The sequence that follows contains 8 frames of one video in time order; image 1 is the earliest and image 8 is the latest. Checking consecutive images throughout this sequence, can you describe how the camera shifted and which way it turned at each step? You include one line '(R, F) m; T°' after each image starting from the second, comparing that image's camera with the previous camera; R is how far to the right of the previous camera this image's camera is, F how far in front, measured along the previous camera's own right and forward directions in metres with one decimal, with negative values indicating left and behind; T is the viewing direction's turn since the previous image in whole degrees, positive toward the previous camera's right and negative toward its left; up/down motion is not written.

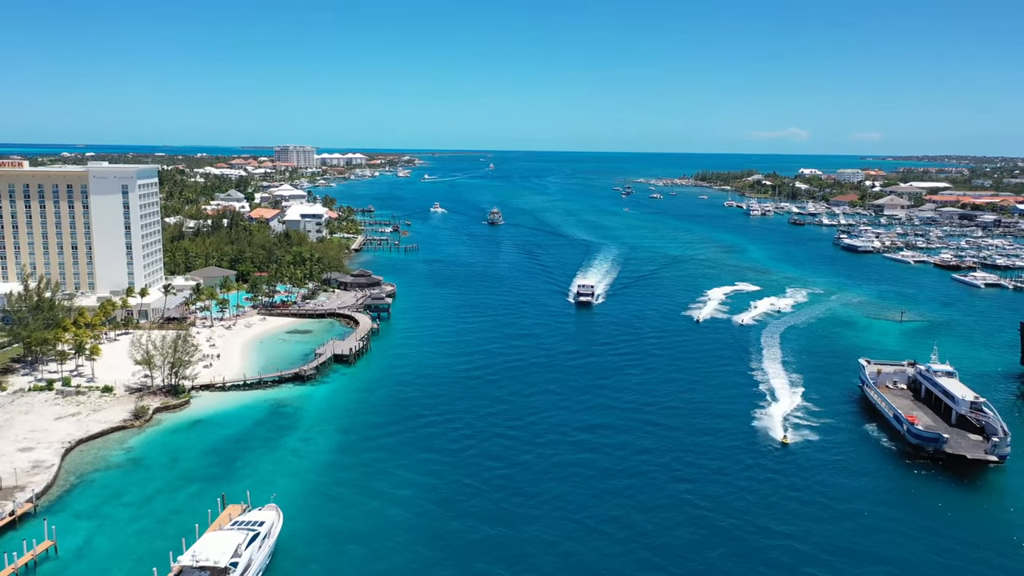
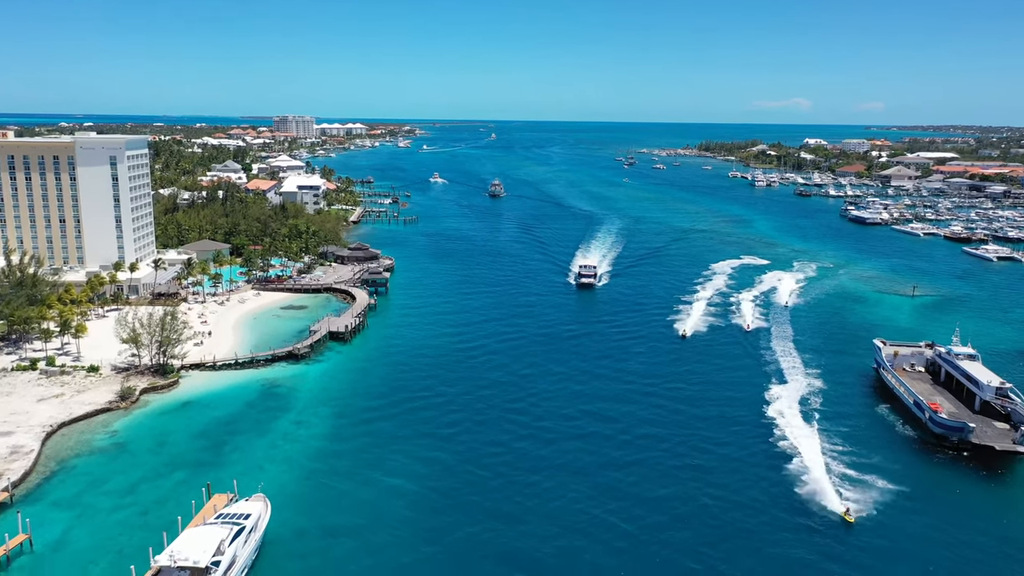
(0.0, +2.7) m; 0°
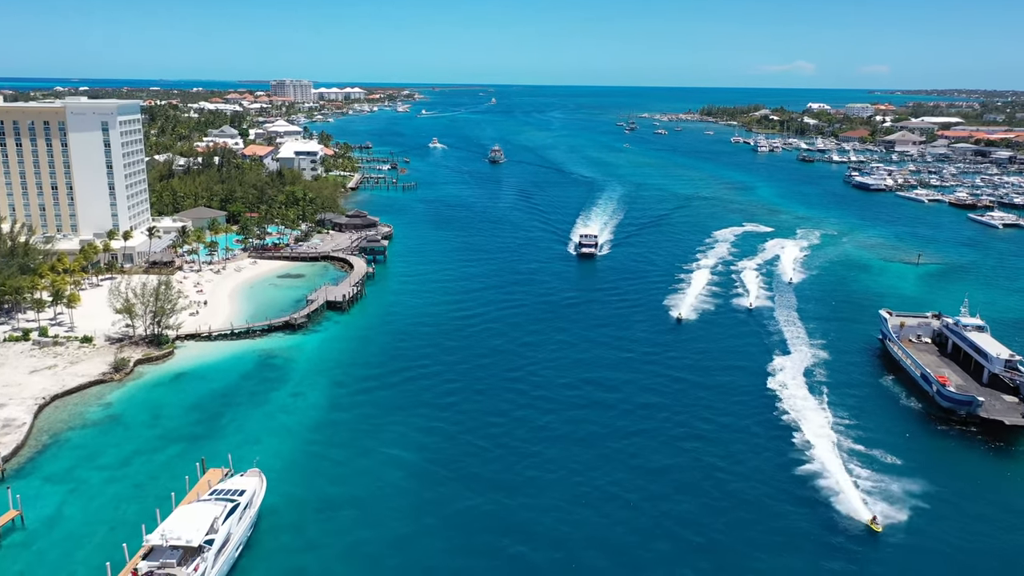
(0.0, +1.2) m; 0°
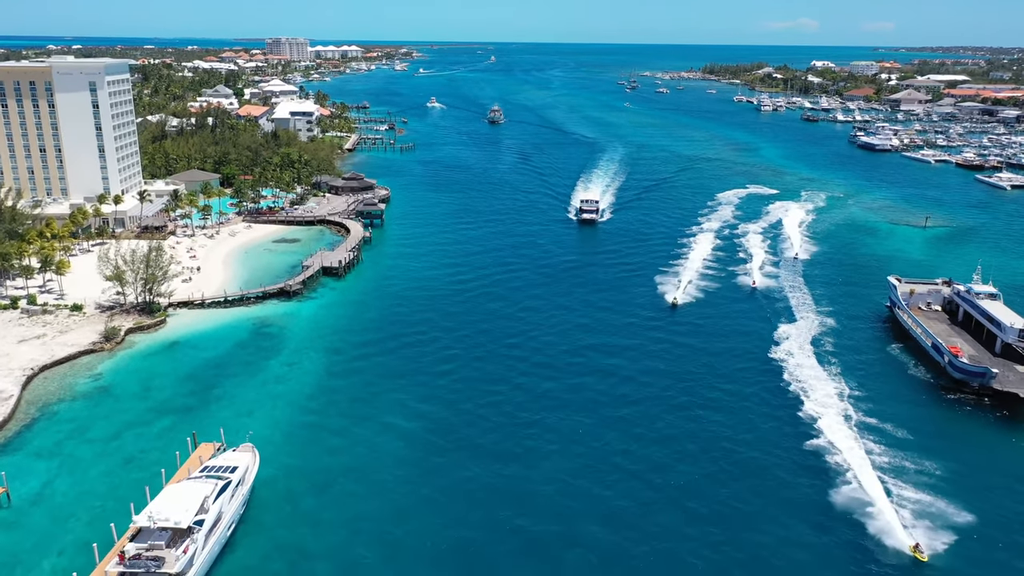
(0.0, +1.5) m; 0°
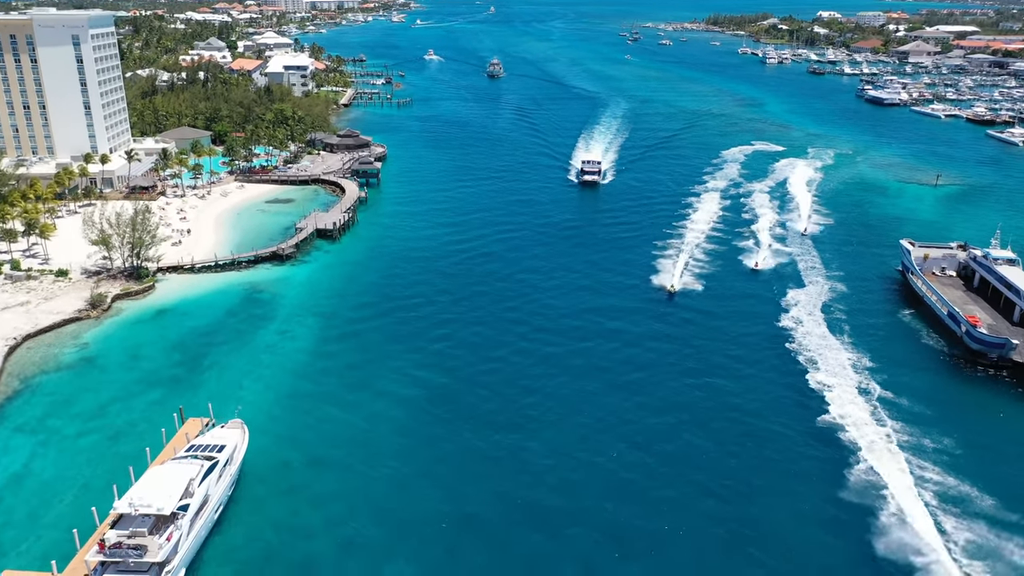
(0.0, +1.9) m; 0°
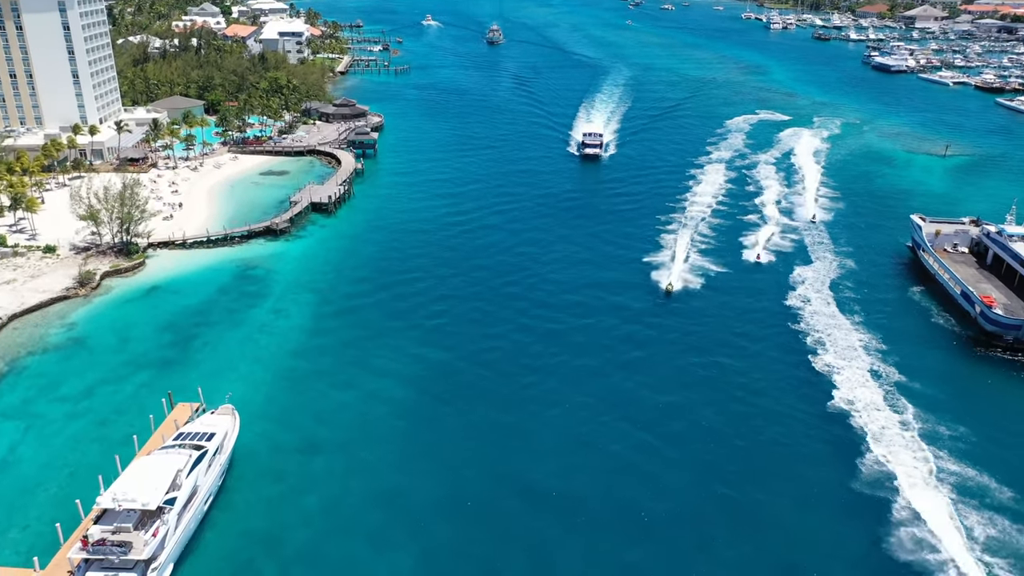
(0.0, +1.4) m; 0°
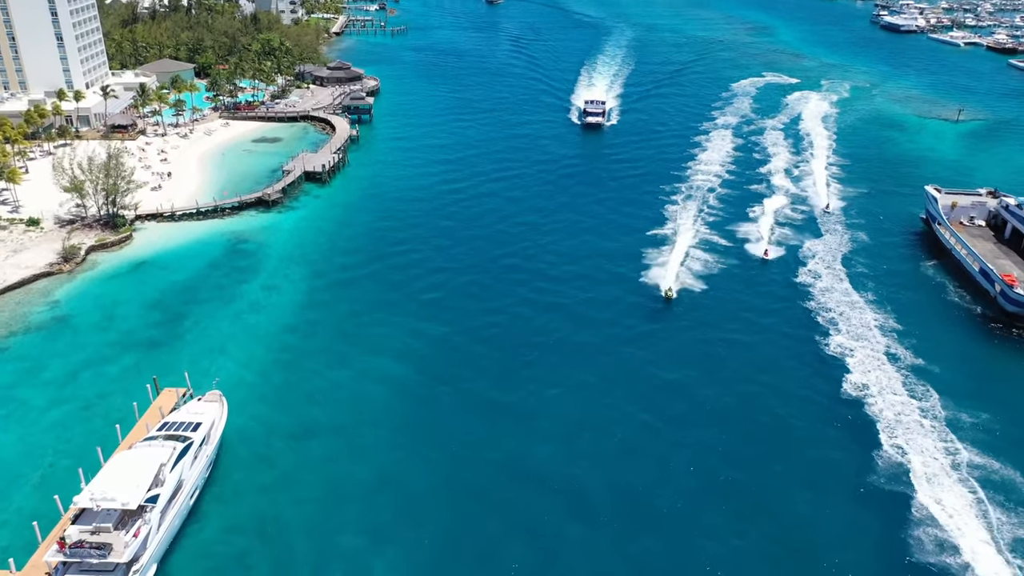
(0.0, +1.7) m; 0°
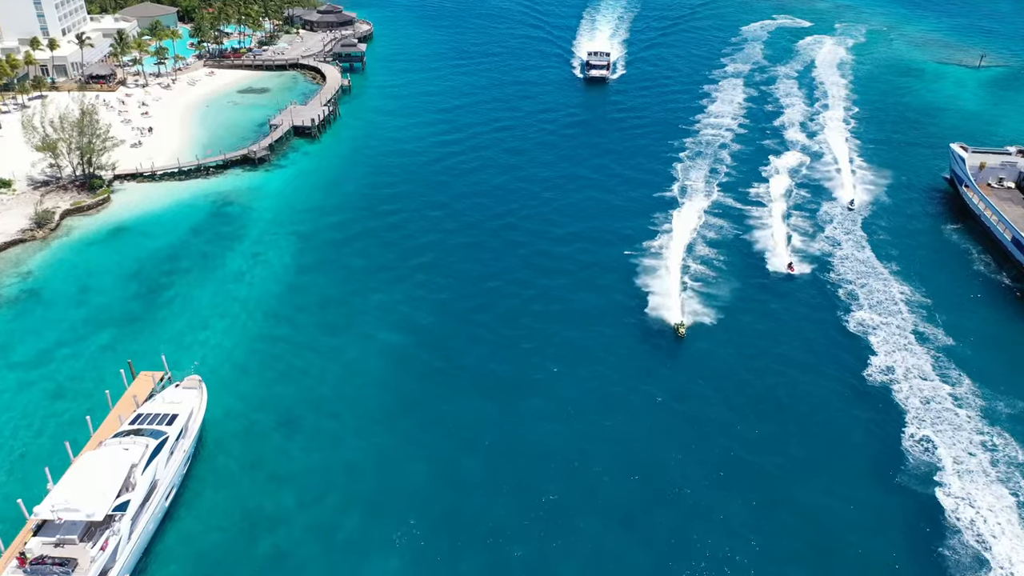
(0.0, +2.6) m; 0°
